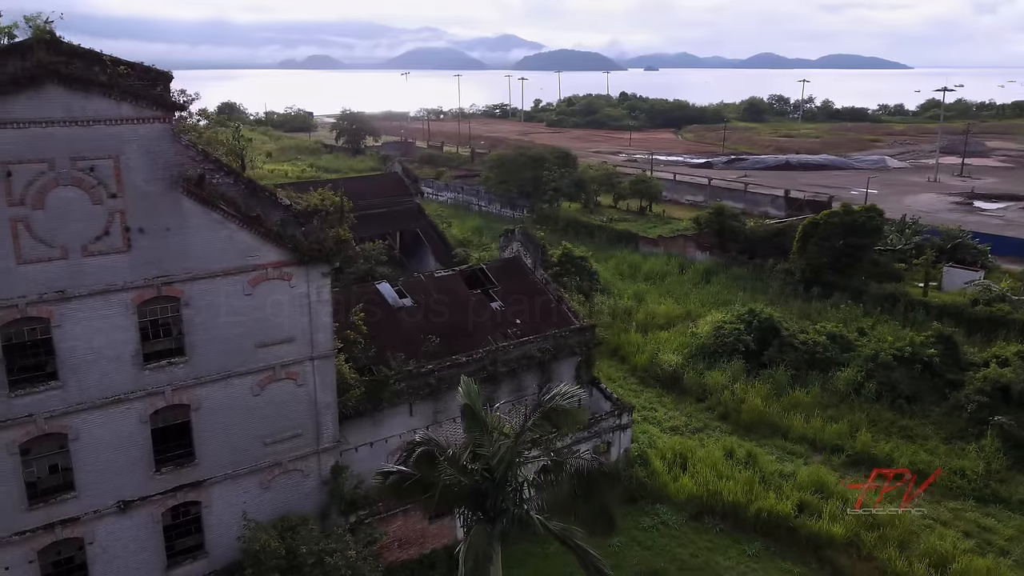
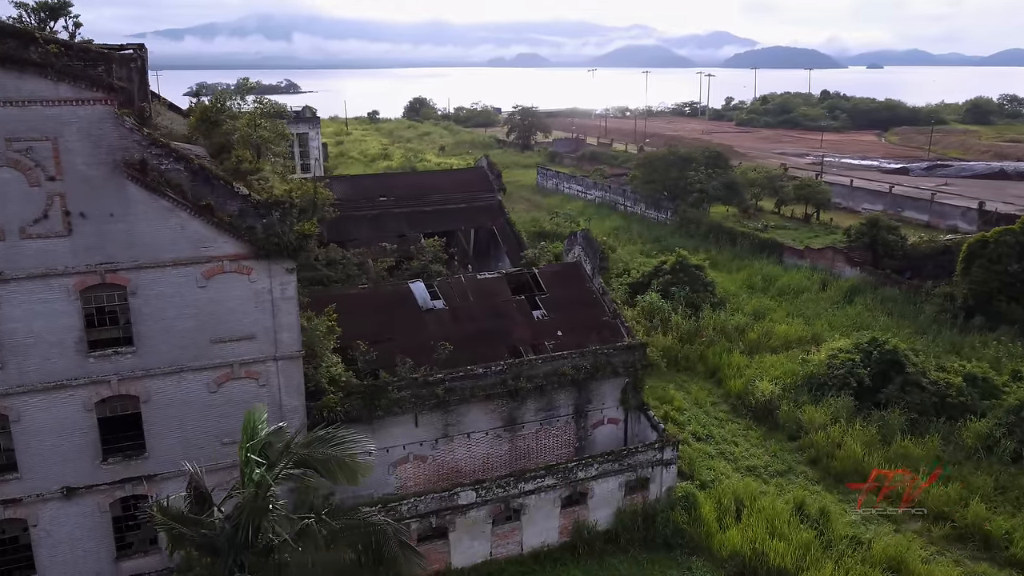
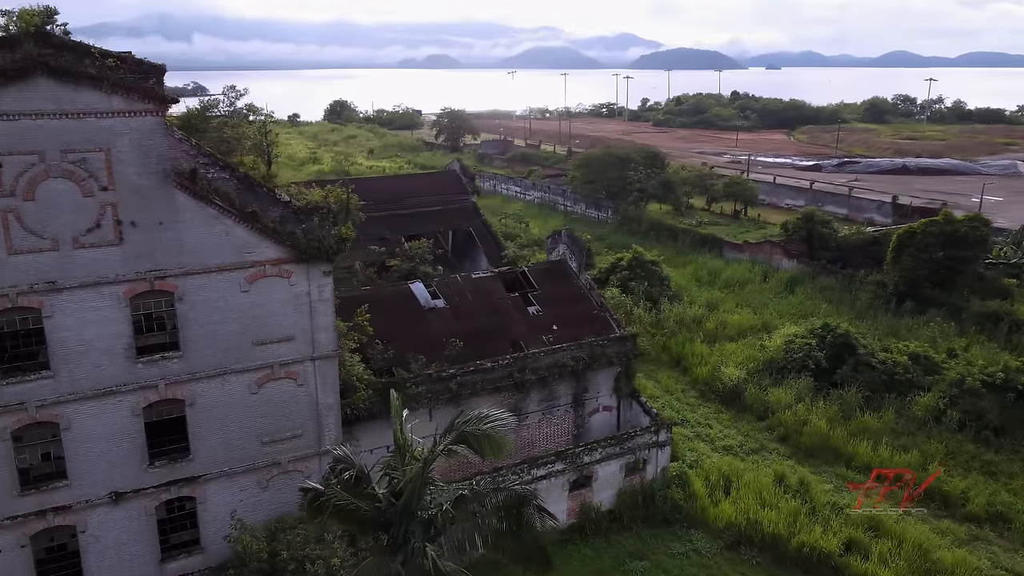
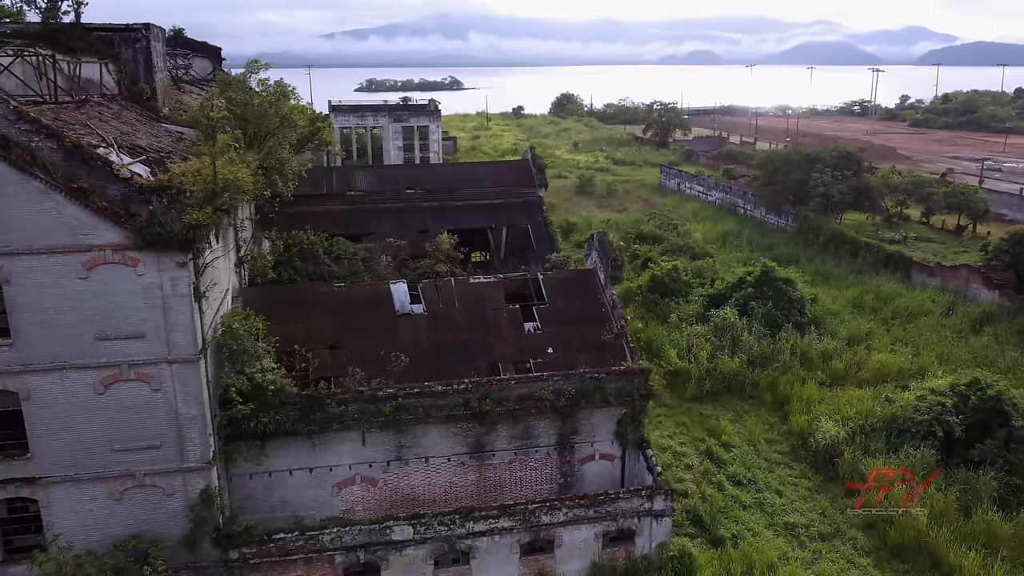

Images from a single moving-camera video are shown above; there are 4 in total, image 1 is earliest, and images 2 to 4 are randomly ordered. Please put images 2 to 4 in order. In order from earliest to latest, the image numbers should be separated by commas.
3, 2, 4
